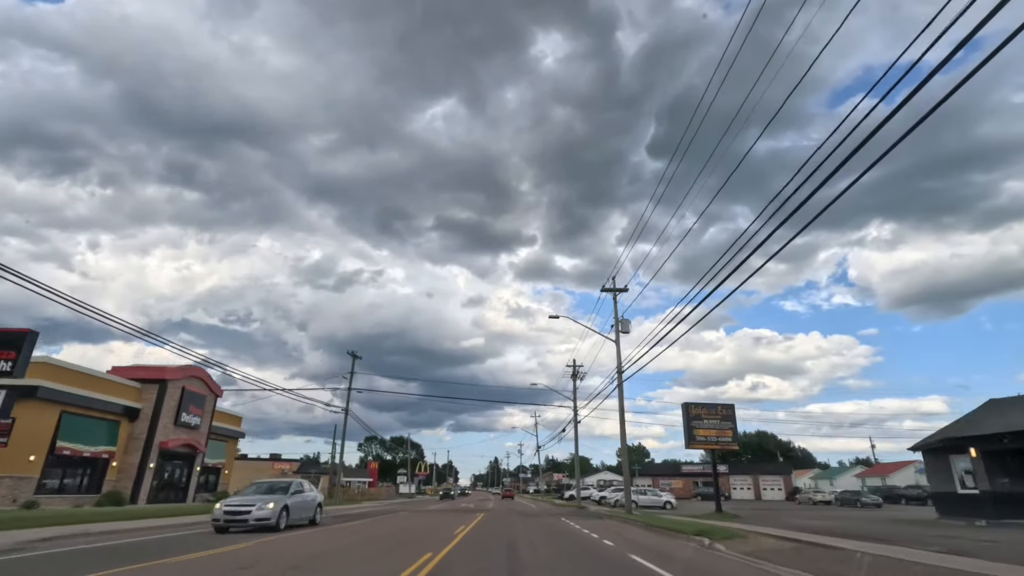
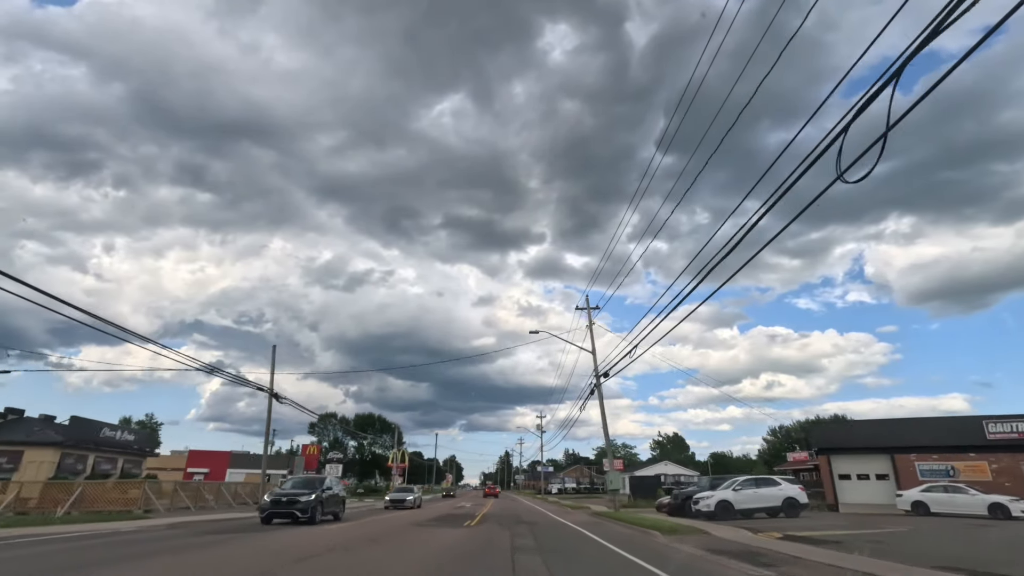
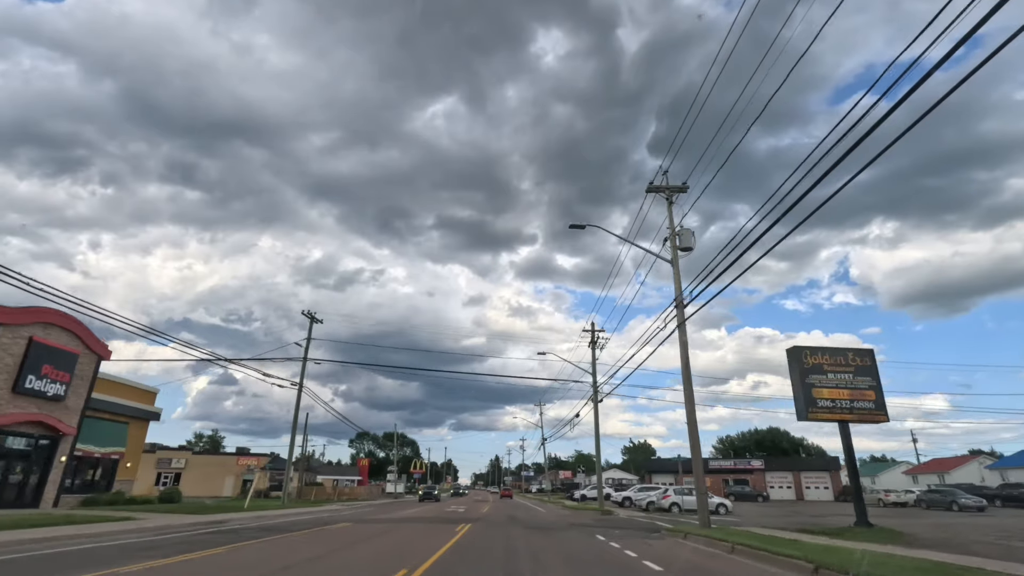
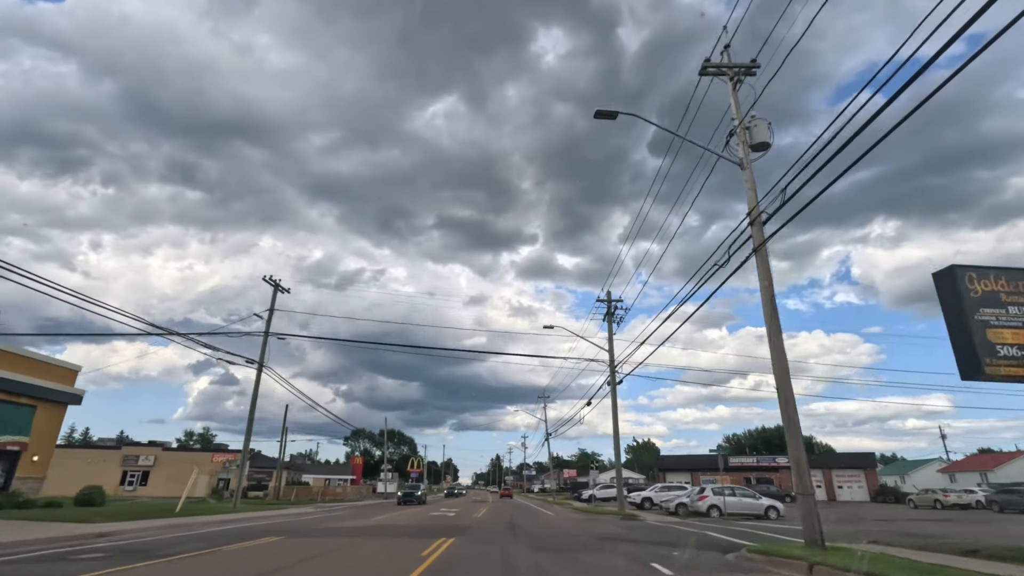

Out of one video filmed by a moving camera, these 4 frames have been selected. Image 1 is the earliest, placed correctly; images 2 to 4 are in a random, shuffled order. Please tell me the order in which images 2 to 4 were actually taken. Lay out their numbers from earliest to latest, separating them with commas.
3, 4, 2
